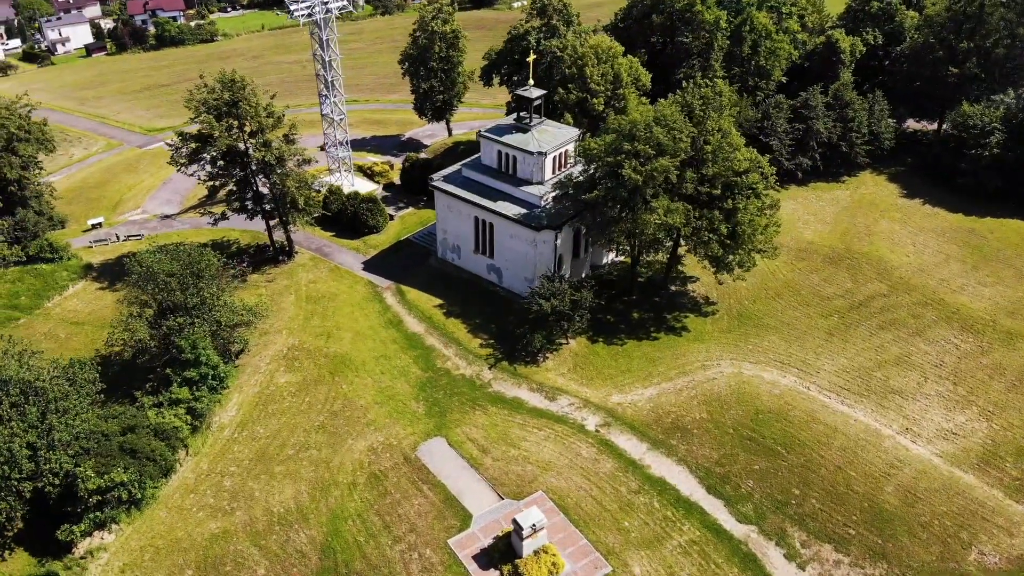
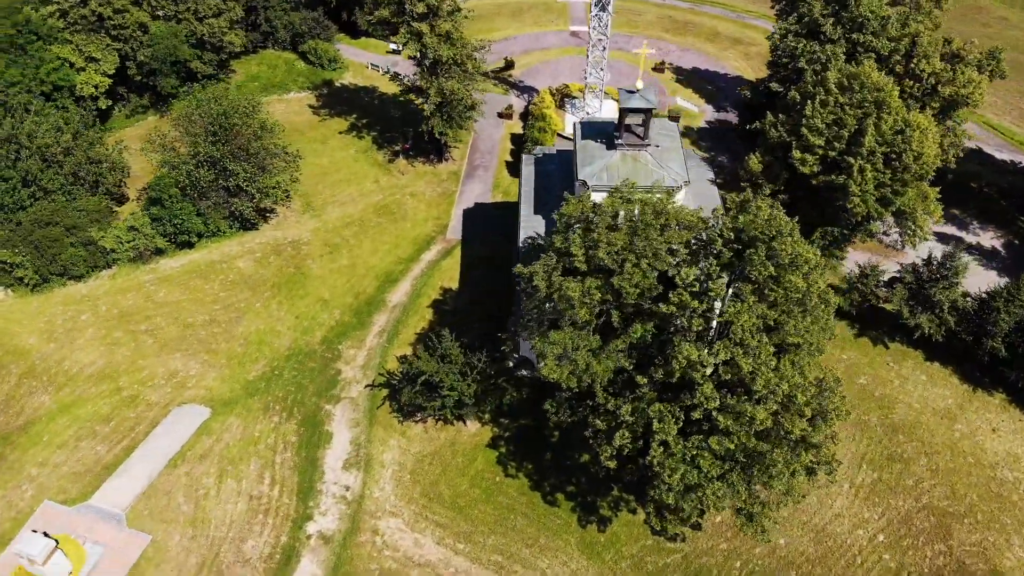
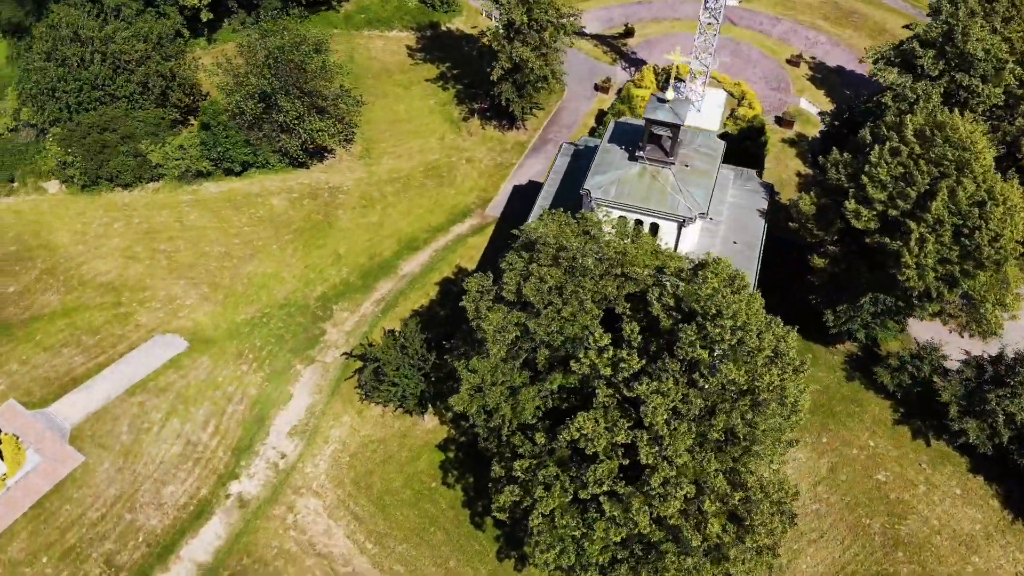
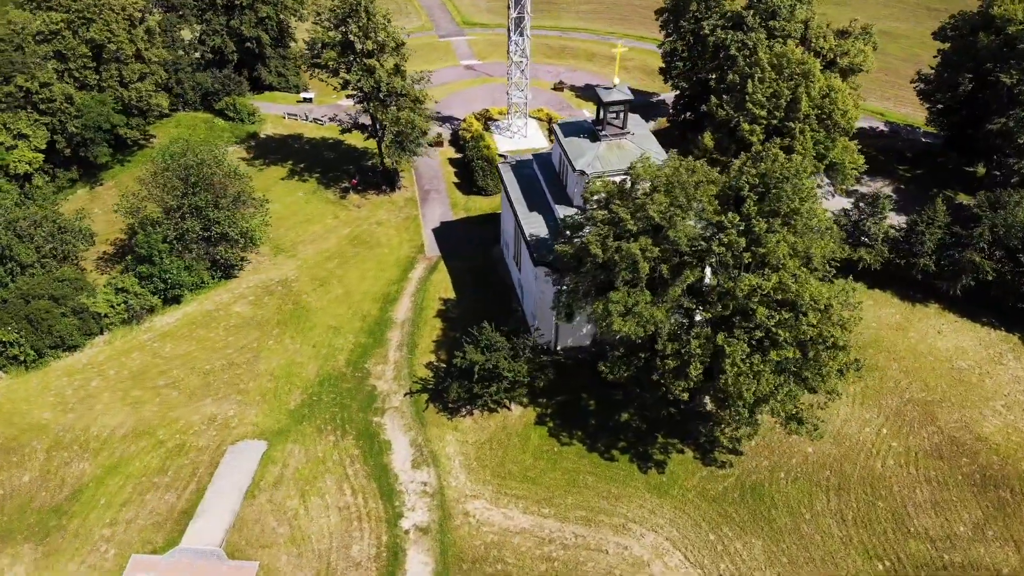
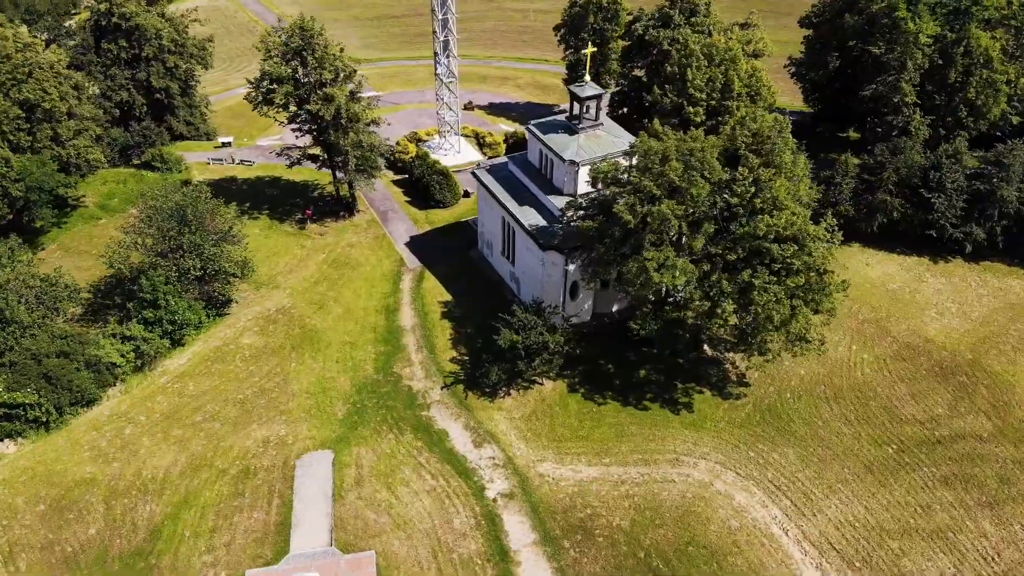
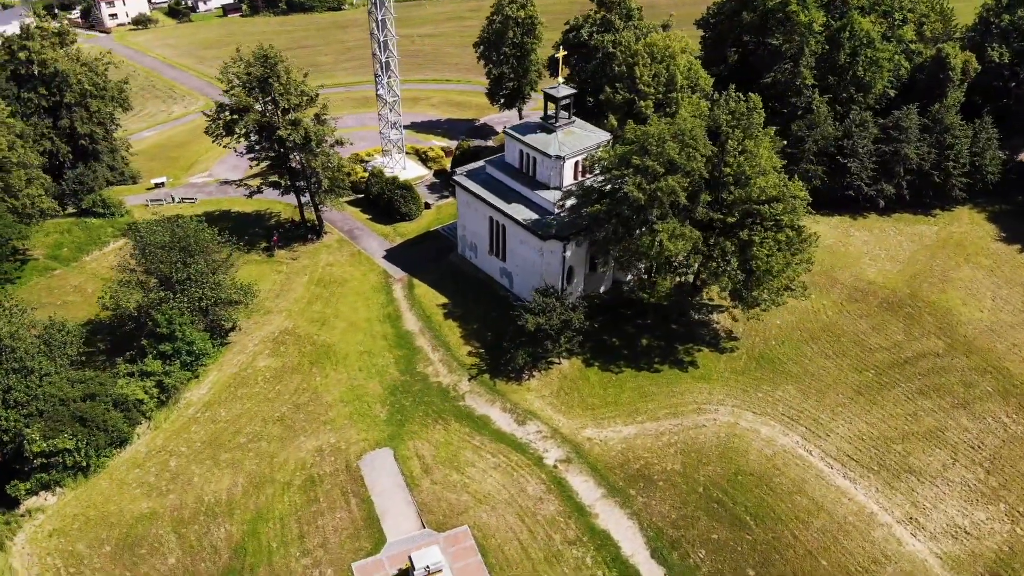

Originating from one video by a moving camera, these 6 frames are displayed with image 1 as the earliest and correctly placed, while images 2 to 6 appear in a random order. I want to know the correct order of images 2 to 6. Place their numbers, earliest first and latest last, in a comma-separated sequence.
6, 5, 4, 2, 3
